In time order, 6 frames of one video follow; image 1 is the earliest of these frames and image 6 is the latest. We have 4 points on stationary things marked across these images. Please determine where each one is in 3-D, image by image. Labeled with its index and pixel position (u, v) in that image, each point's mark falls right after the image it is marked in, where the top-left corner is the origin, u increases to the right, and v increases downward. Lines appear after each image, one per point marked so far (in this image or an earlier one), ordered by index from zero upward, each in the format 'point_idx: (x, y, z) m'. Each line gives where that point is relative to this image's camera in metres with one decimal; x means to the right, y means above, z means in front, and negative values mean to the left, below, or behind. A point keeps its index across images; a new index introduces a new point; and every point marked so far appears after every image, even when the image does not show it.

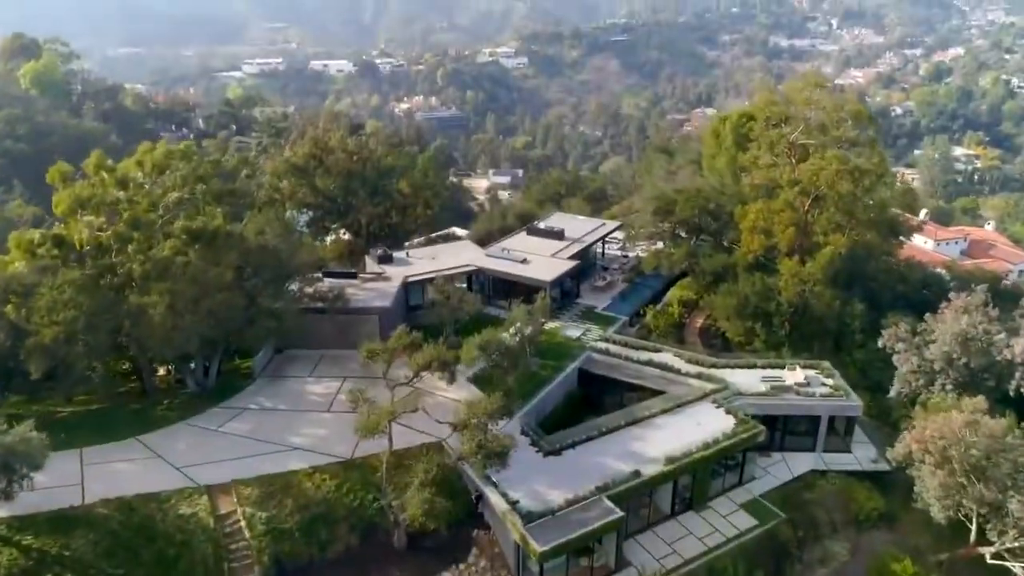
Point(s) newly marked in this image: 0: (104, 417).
0: (-10.1, -3.2, +17.9) m
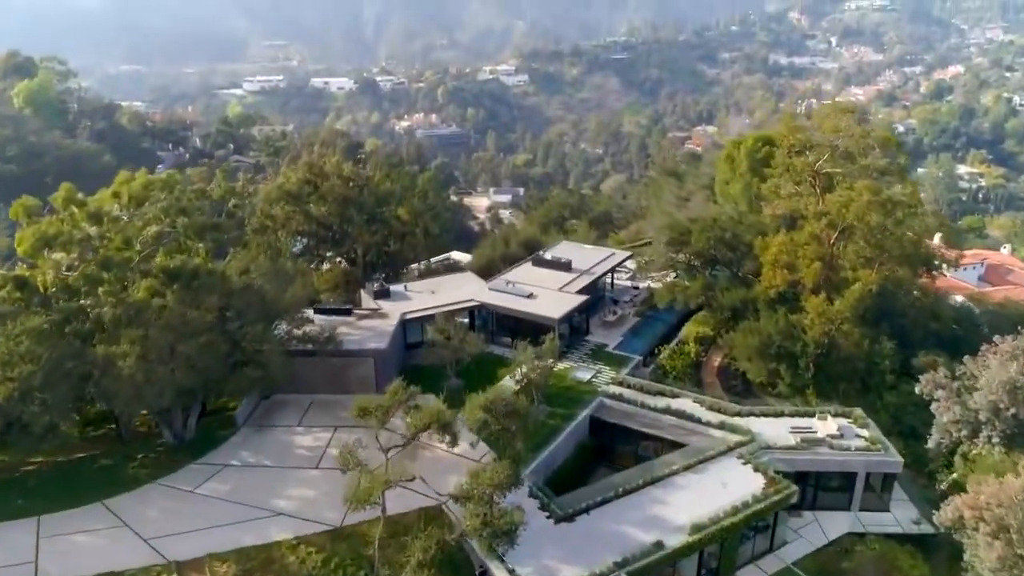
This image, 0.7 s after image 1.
0: (-9.9, -4.2, +16.3) m
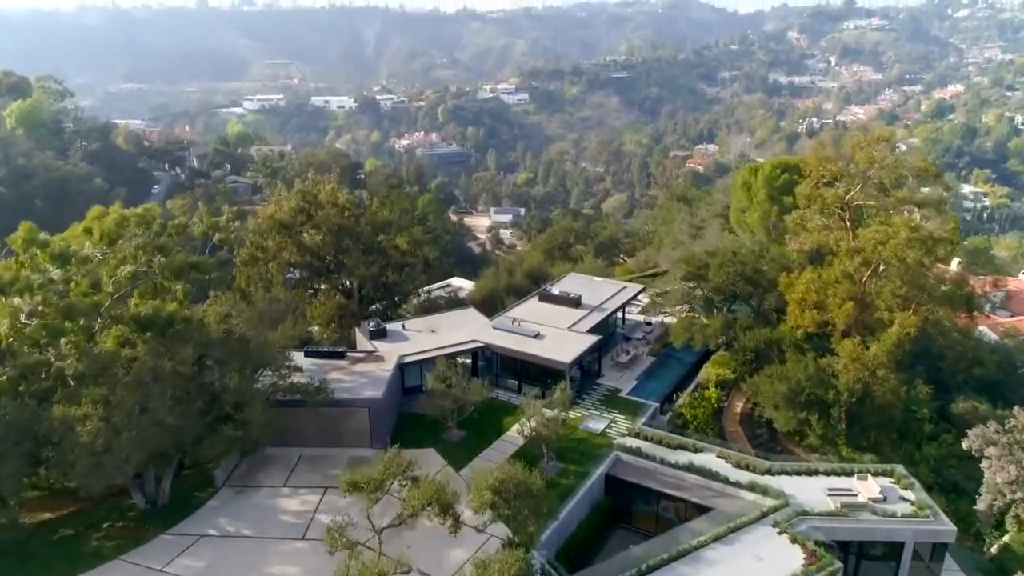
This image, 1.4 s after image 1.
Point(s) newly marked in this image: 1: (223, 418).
0: (-9.7, -5.3, +14.5) m
1: (-6.4, -2.9, +16.0) m
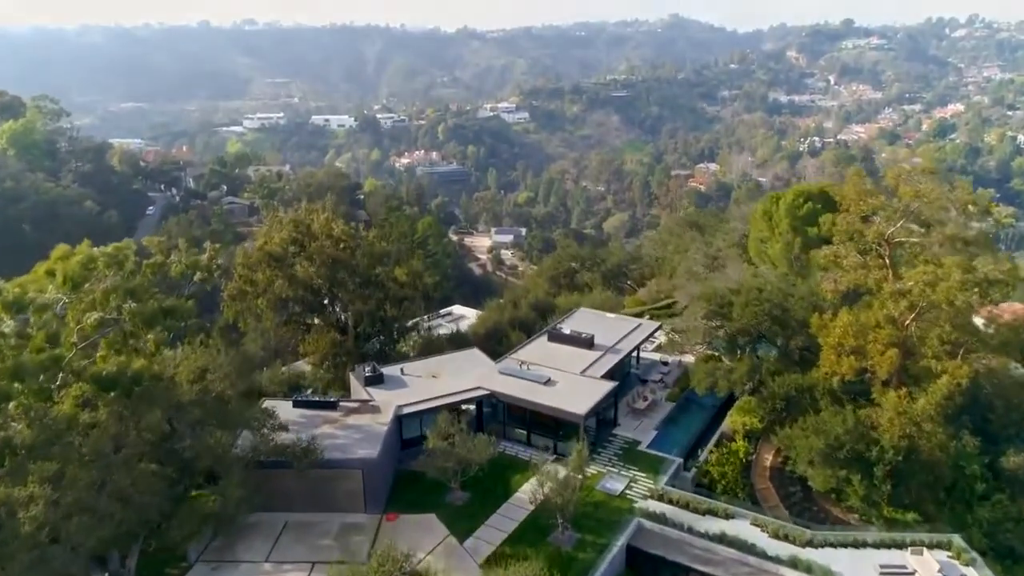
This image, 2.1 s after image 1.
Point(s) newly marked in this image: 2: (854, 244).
0: (-9.5, -6.3, +12.5) m
1: (-6.2, -3.9, +14.1) m
2: (+9.2, +1.2, +19.4) m
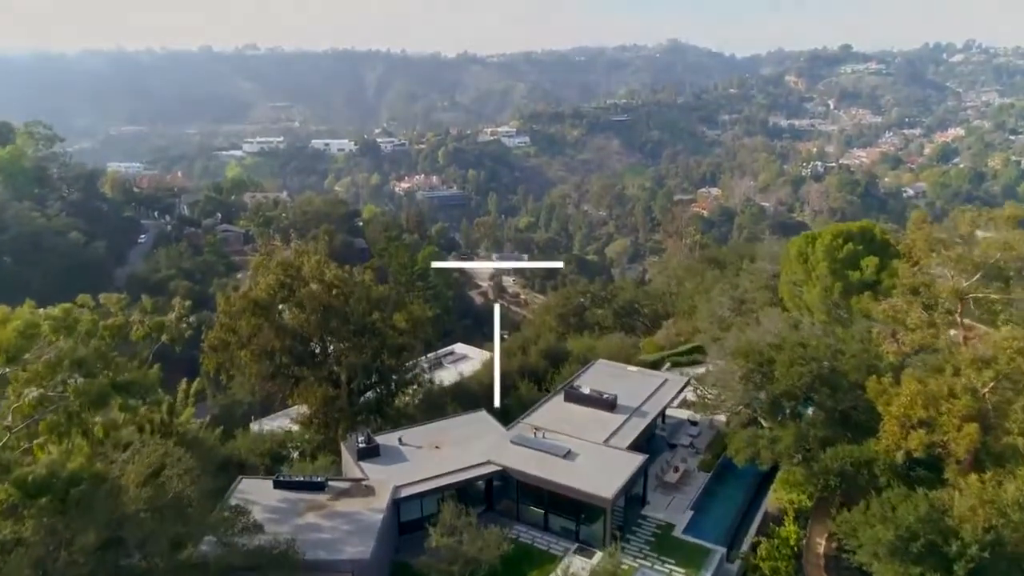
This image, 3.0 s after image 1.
0: (-9.2, -7.5, +9.8) m
1: (-5.8, -5.2, +11.5) m
2: (+9.6, -0.3, +16.9) m
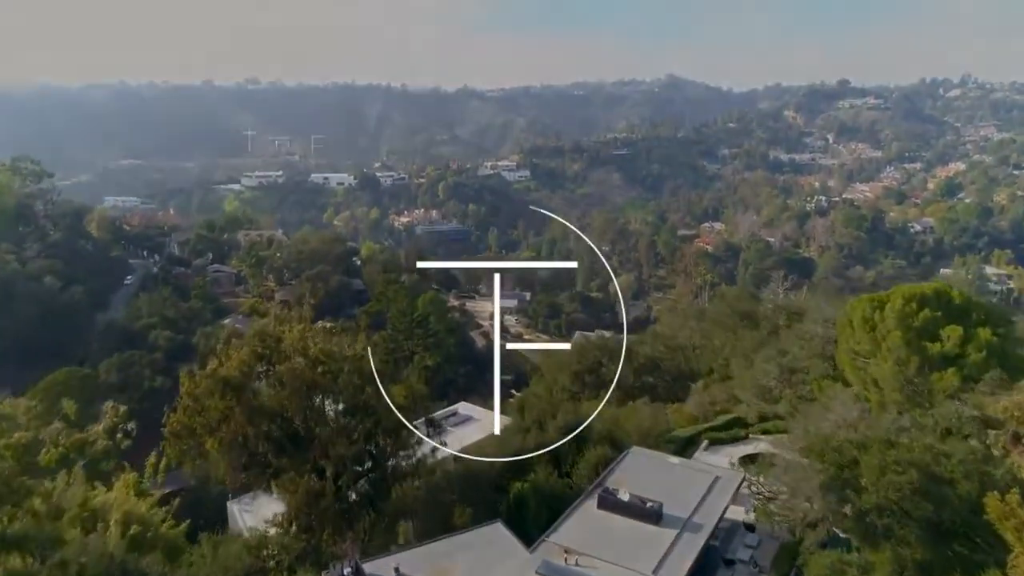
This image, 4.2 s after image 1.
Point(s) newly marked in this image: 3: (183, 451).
0: (-8.6, -8.9, +5.9) m
1: (-5.3, -6.7, +7.6) m
2: (+10.1, -2.0, +13.3) m
3: (-8.9, -4.5, +19.6) m
